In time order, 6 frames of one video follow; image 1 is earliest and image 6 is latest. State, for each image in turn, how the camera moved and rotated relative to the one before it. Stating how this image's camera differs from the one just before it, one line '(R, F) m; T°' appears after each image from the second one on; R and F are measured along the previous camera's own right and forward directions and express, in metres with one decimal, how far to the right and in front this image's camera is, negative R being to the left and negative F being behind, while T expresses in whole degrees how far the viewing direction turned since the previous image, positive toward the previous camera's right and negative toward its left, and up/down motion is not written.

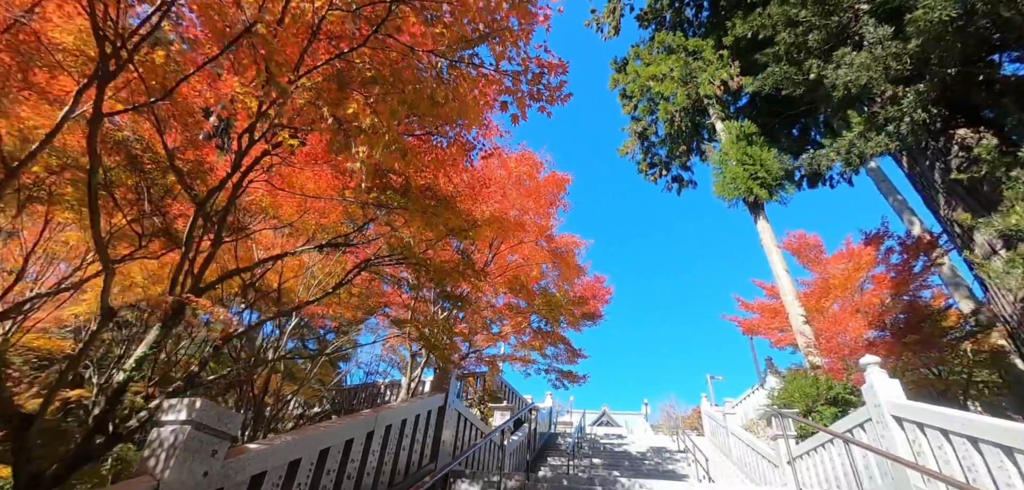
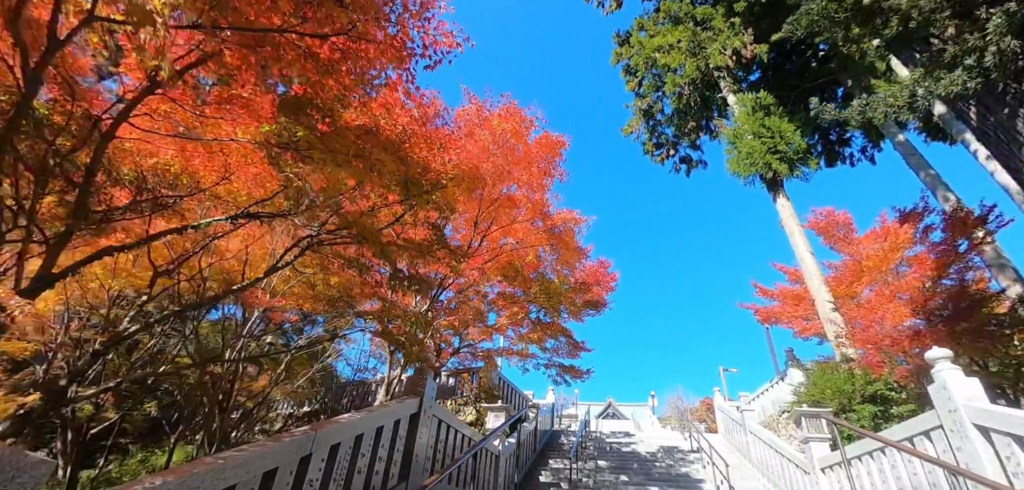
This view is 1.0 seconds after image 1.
(+0.2, +0.9) m; -1°
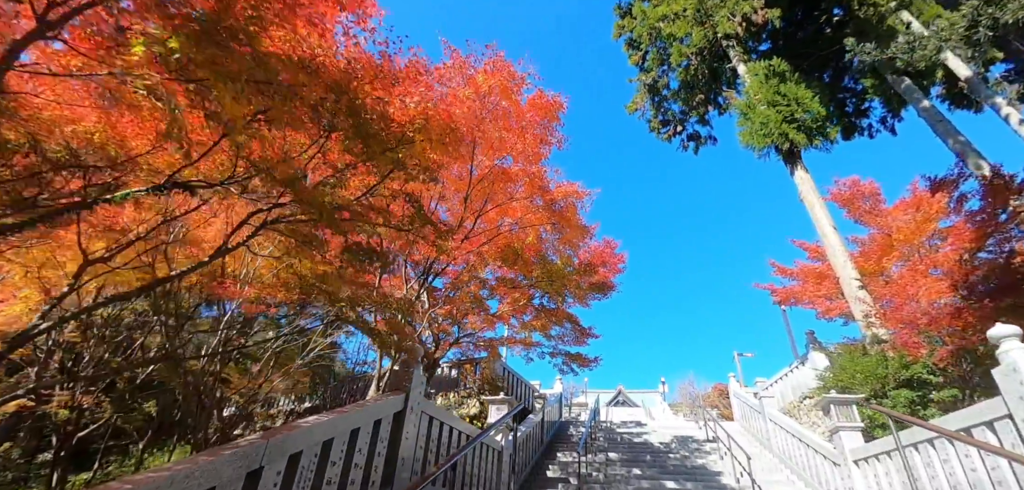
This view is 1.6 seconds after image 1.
(+0.1, +0.5) m; -1°
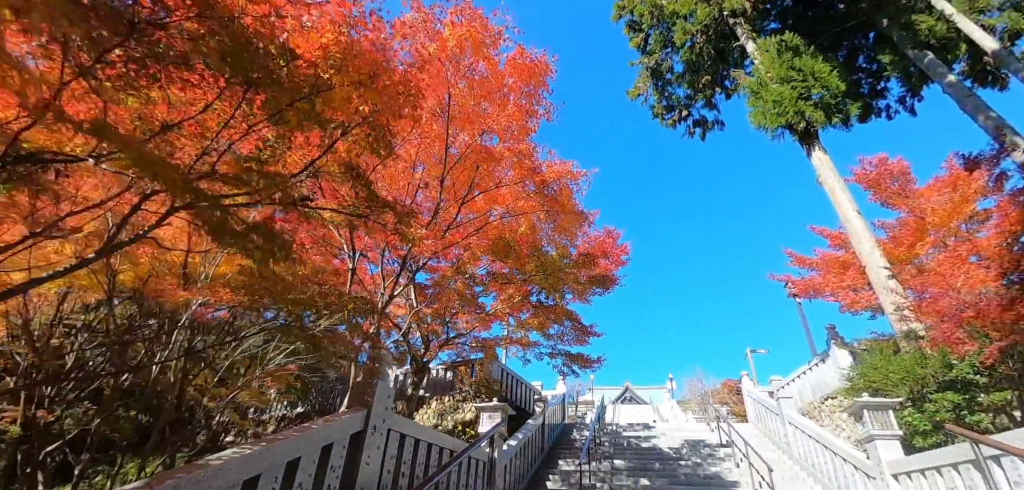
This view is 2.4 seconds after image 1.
(+0.2, +0.6) m; -1°
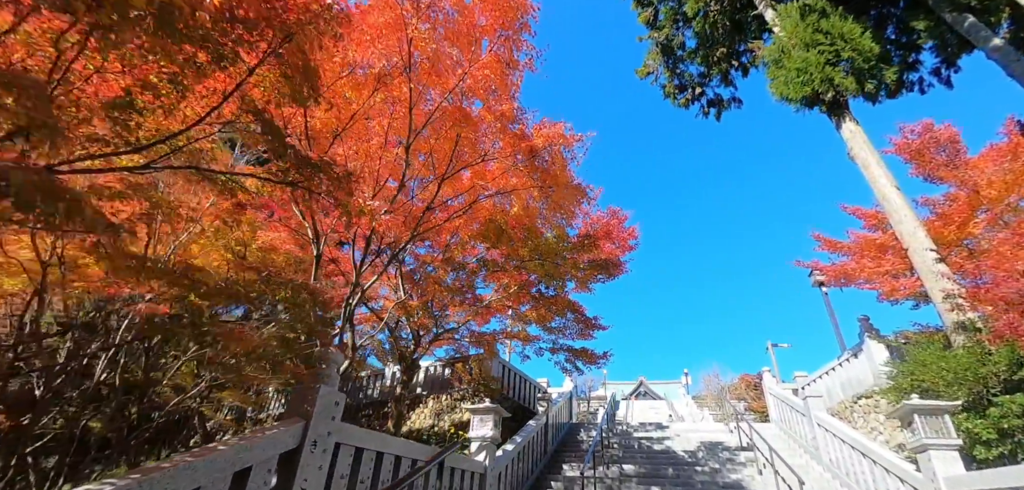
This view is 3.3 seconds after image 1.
(+0.3, +0.6) m; -2°
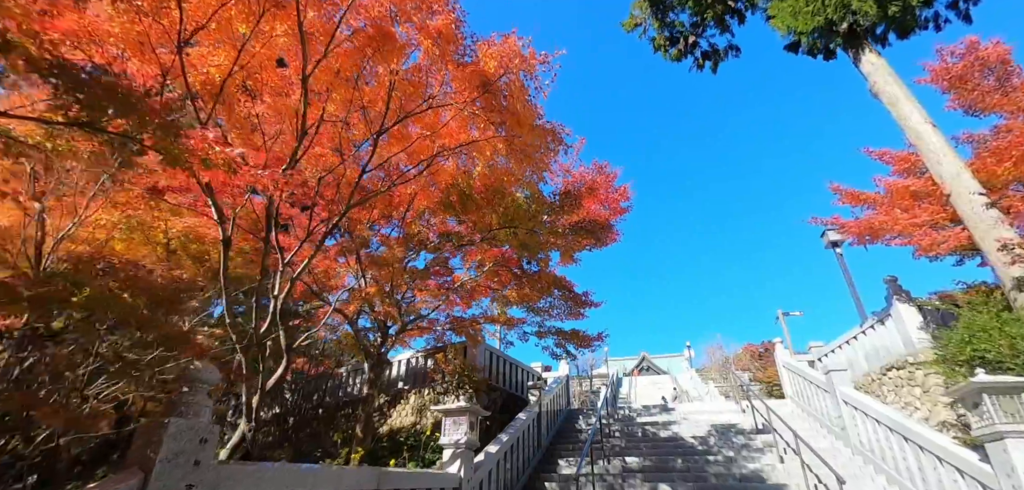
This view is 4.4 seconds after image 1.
(+0.3, +0.9) m; 0°
